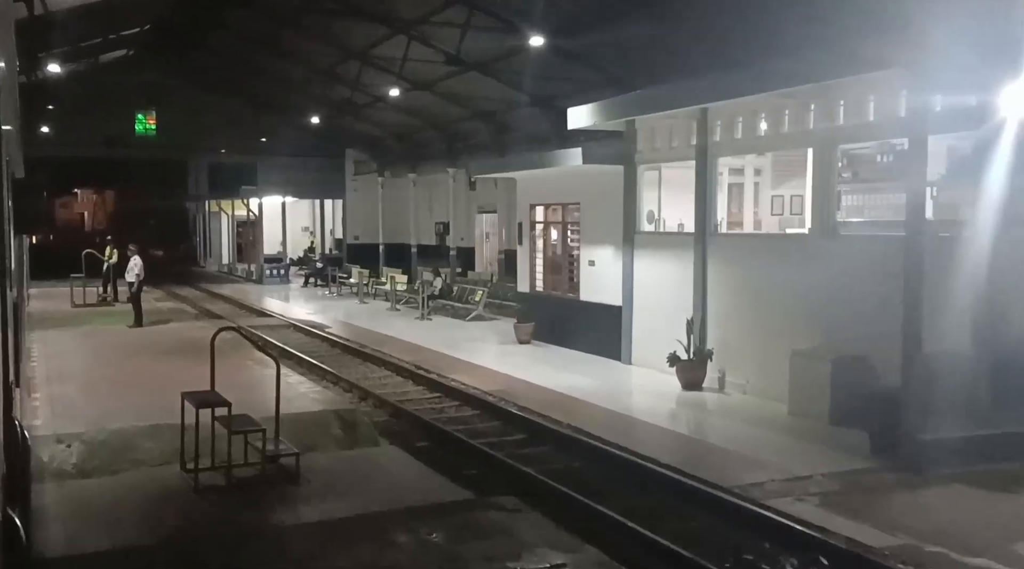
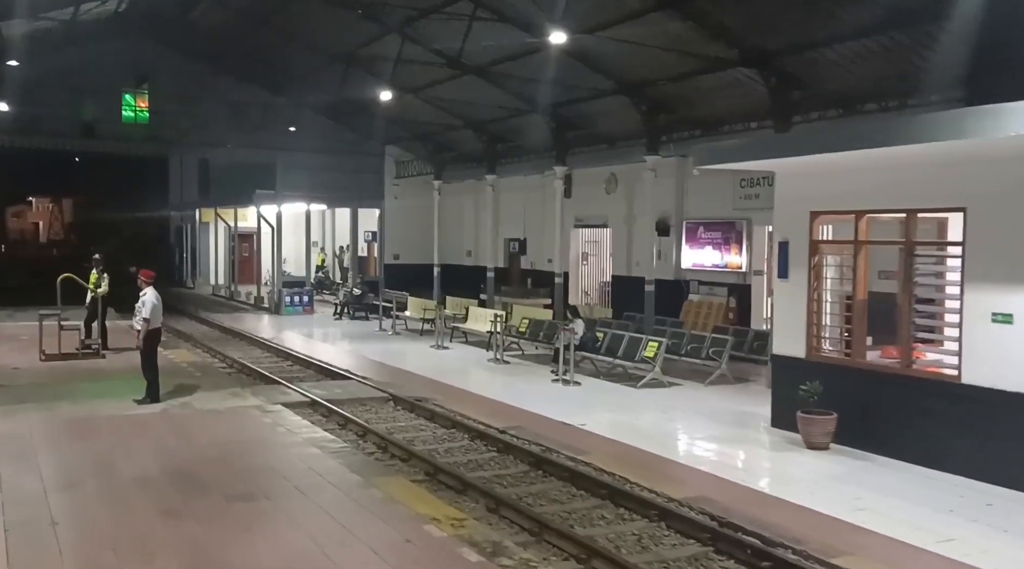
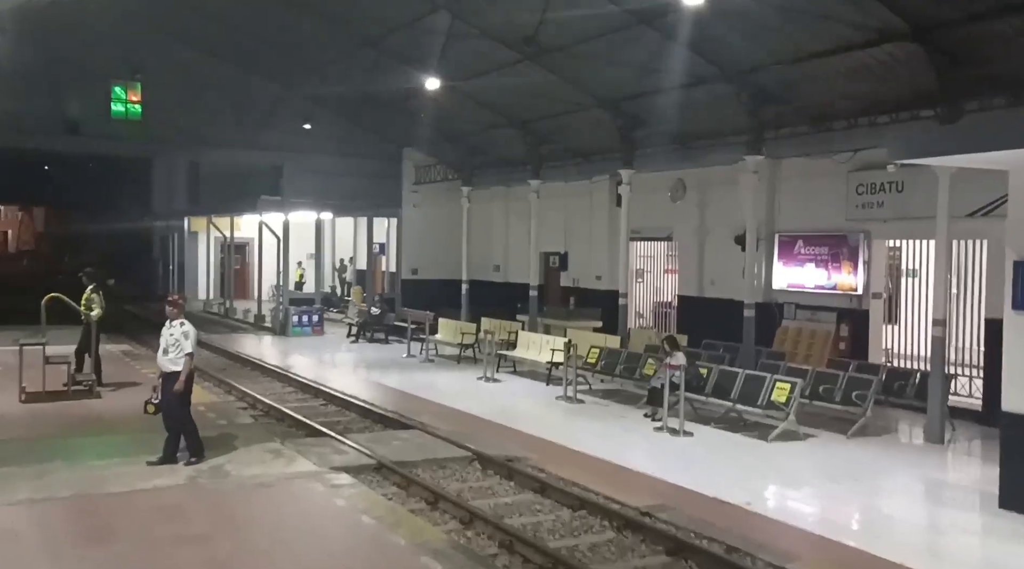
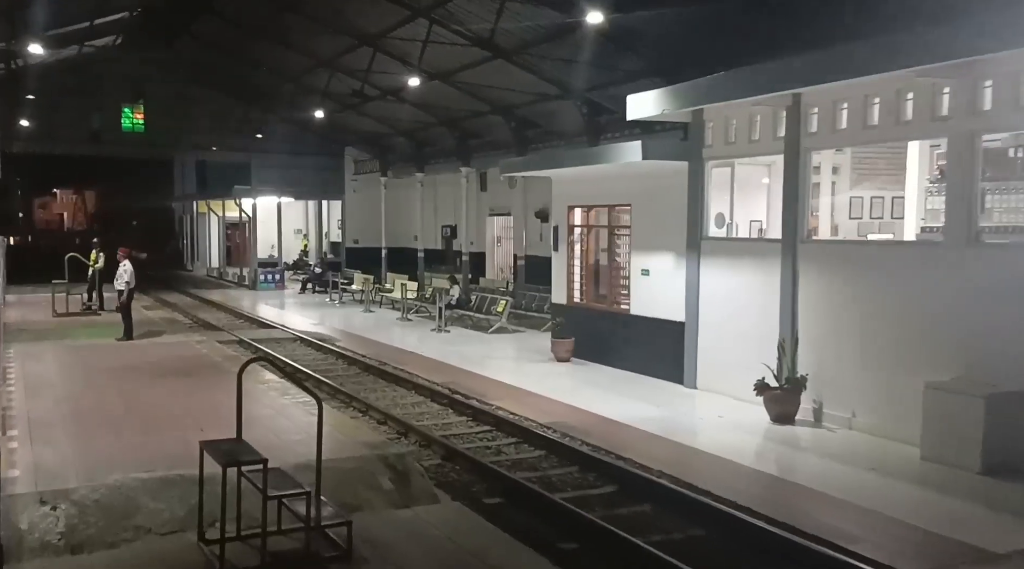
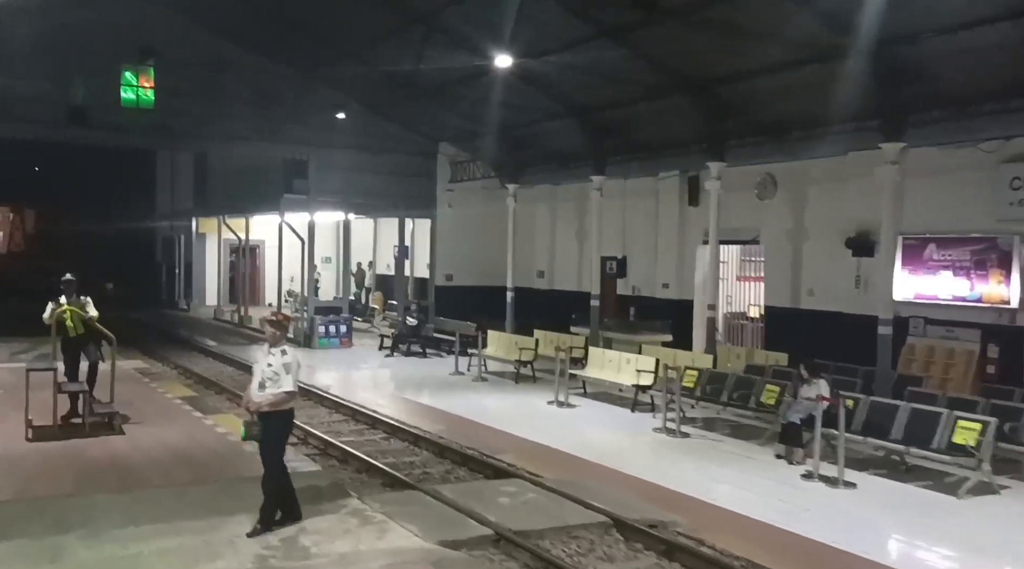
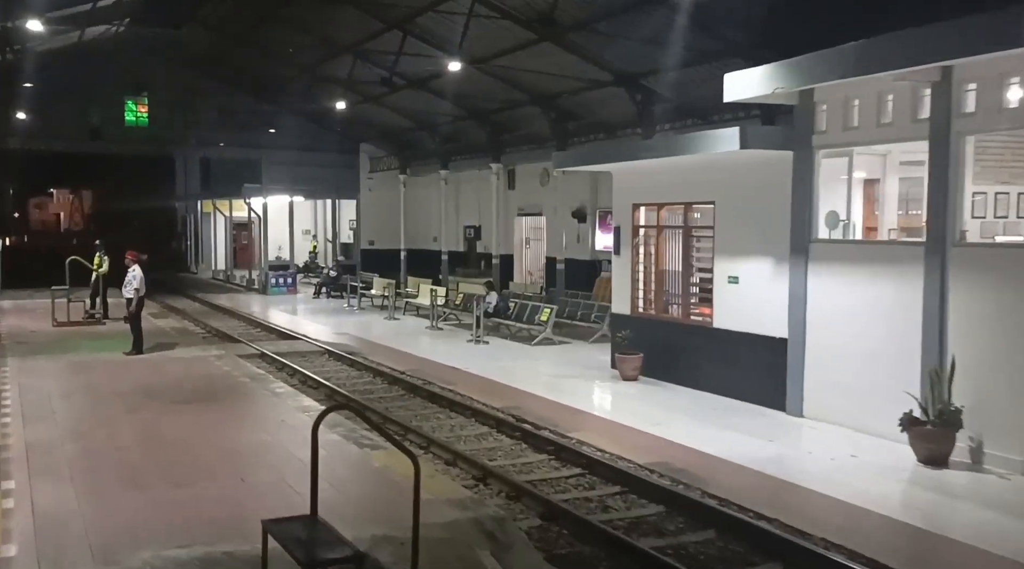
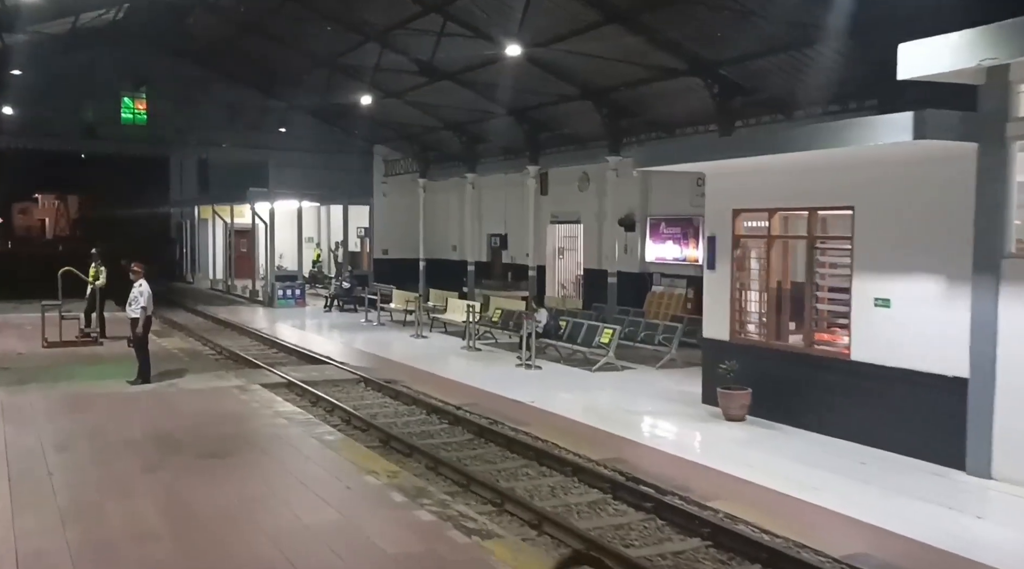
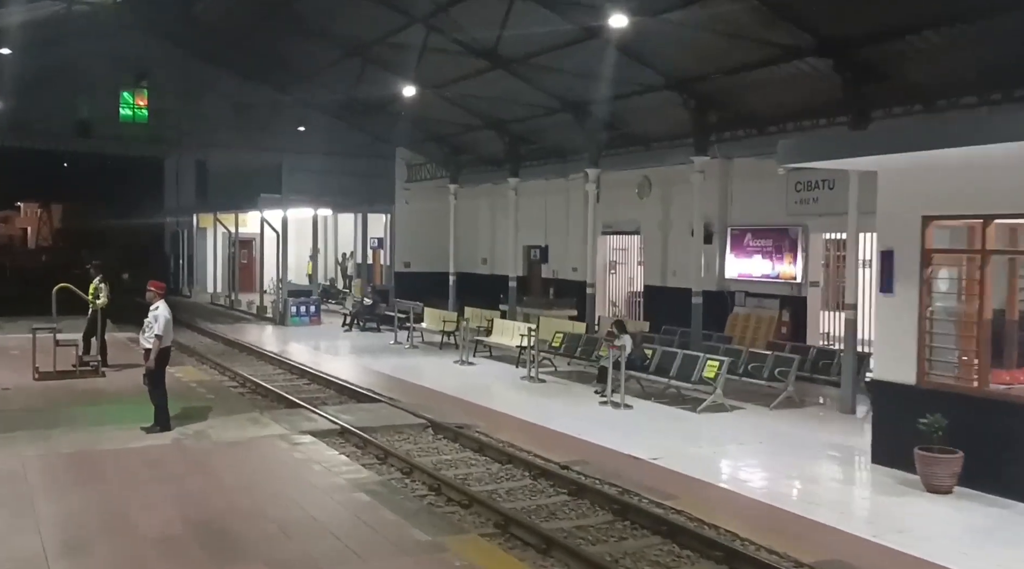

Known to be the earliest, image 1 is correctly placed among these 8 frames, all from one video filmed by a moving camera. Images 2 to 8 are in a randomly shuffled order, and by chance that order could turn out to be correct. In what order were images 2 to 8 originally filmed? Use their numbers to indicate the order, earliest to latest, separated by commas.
4, 6, 7, 2, 8, 3, 5
